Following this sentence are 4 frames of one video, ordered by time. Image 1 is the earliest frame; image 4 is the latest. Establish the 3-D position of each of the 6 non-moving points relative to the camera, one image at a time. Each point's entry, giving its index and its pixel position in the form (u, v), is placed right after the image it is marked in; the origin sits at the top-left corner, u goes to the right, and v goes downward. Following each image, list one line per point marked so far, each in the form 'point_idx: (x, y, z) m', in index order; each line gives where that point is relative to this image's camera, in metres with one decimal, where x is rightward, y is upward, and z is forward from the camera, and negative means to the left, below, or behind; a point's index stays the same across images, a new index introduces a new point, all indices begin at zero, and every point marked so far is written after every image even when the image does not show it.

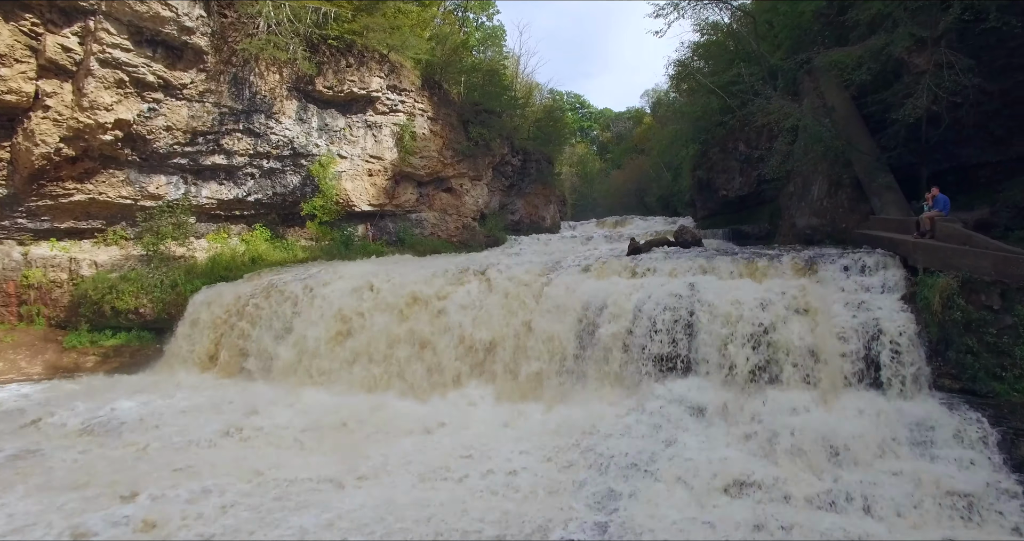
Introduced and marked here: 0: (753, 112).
0: (+4.6, +2.9, +14.0) m
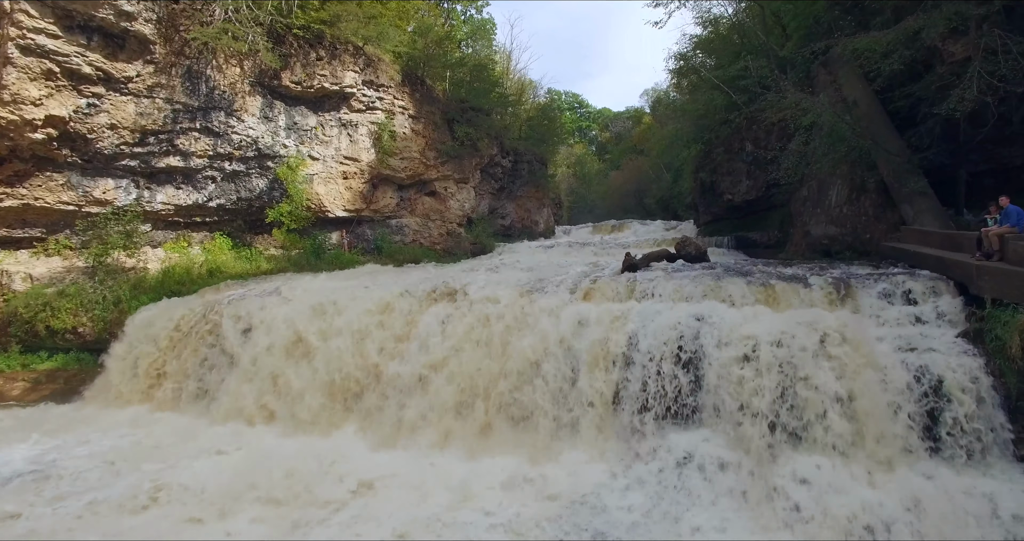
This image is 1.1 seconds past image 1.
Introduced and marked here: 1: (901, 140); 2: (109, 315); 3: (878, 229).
0: (+4.3, +2.7, +12.7) m
1: (+4.8, +1.6, +9.4) m
2: (-5.6, -0.6, +10.6) m
3: (+4.5, +0.5, +9.4) m
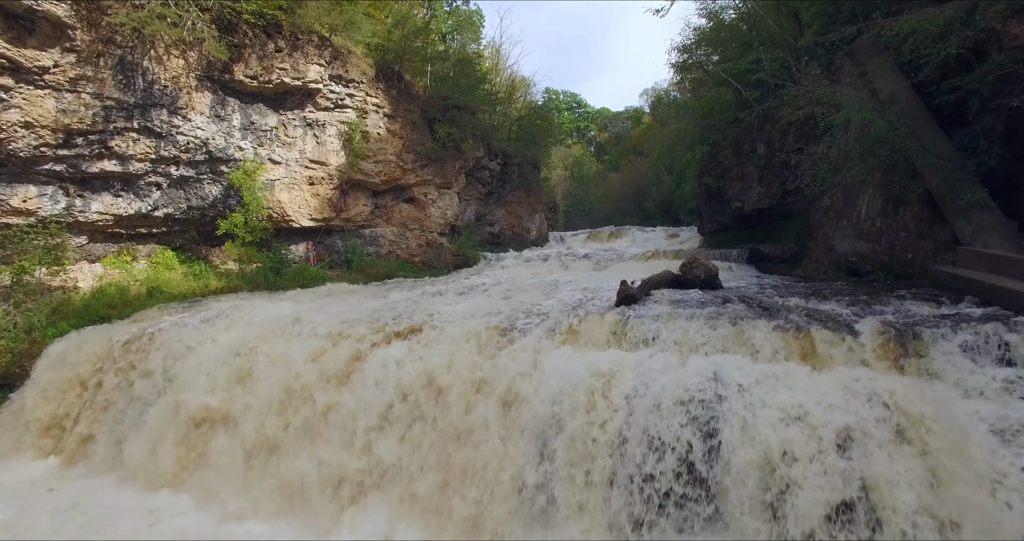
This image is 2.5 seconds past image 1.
0: (+4.1, +2.5, +11.2) m
1: (+4.5, +1.3, +7.9) m
2: (-5.9, -0.9, +9.1) m
3: (+4.3, +0.2, +7.9) m
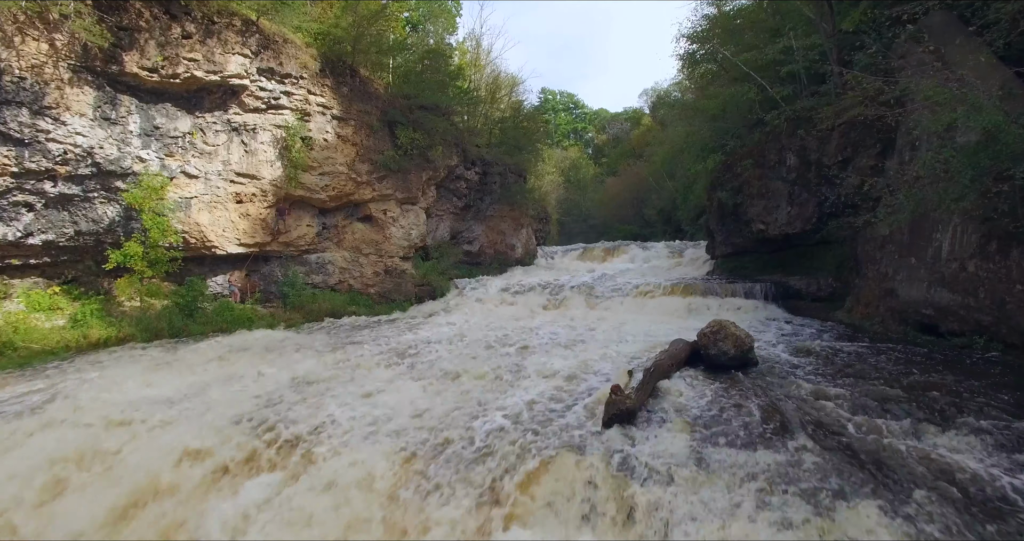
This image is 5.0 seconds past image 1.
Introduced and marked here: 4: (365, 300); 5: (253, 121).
0: (+3.7, +1.9, +8.8) m
1: (+4.1, +0.8, +5.5) m
2: (-6.3, -1.4, +6.6) m
3: (+3.9, -0.3, +5.5) m
4: (-2.3, -0.5, +12.2) m
5: (-3.7, +2.1, +10.7) m
